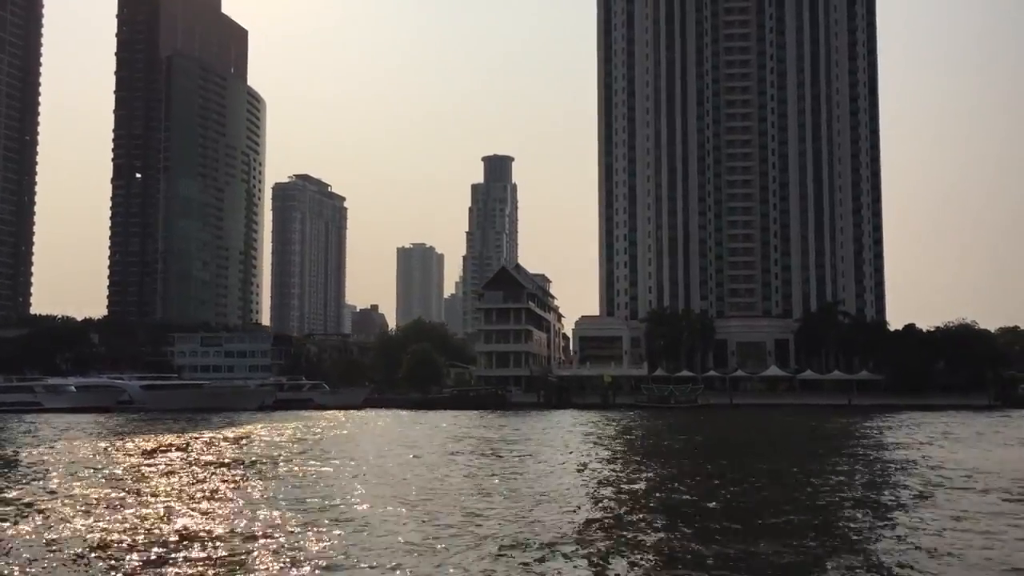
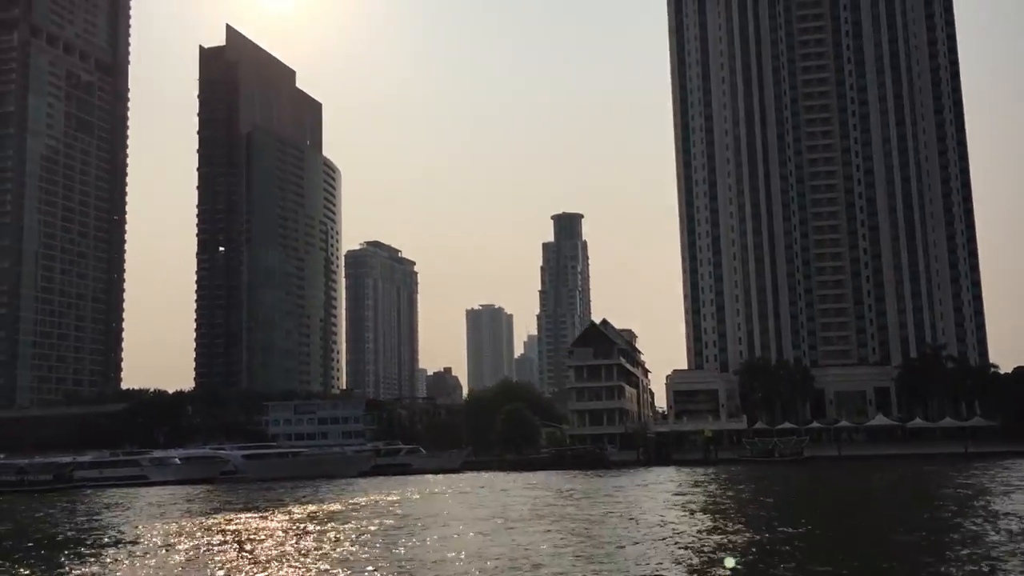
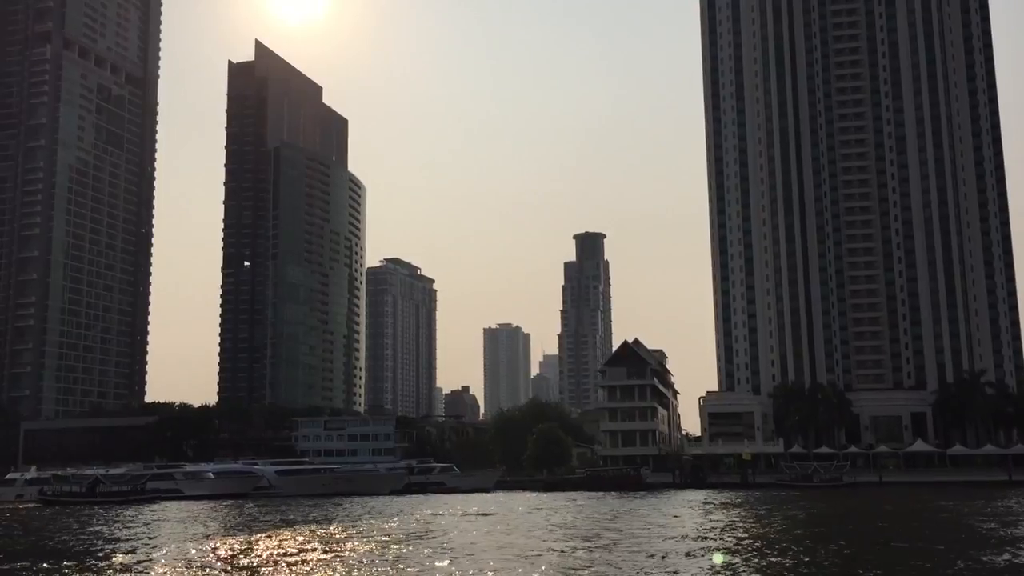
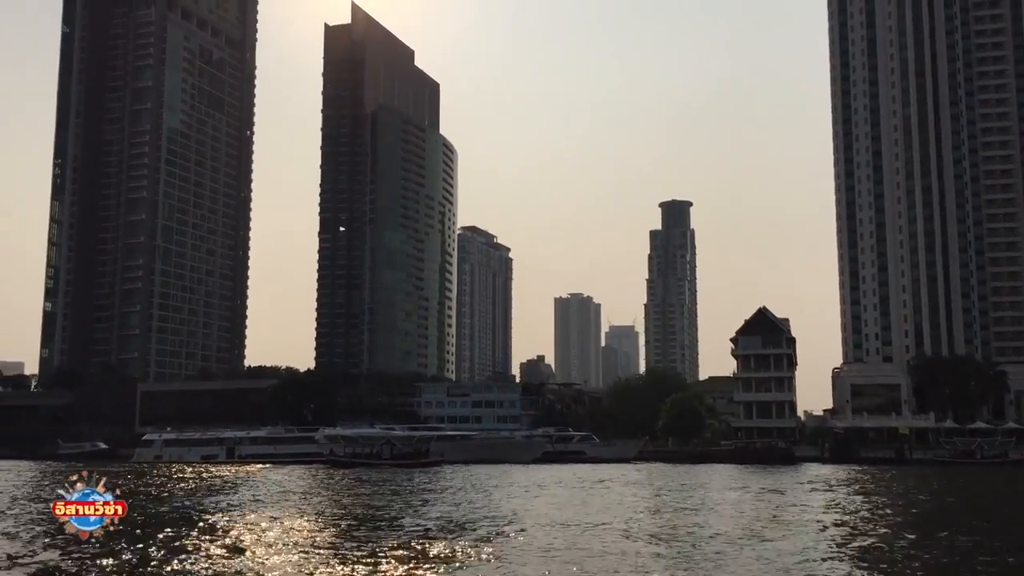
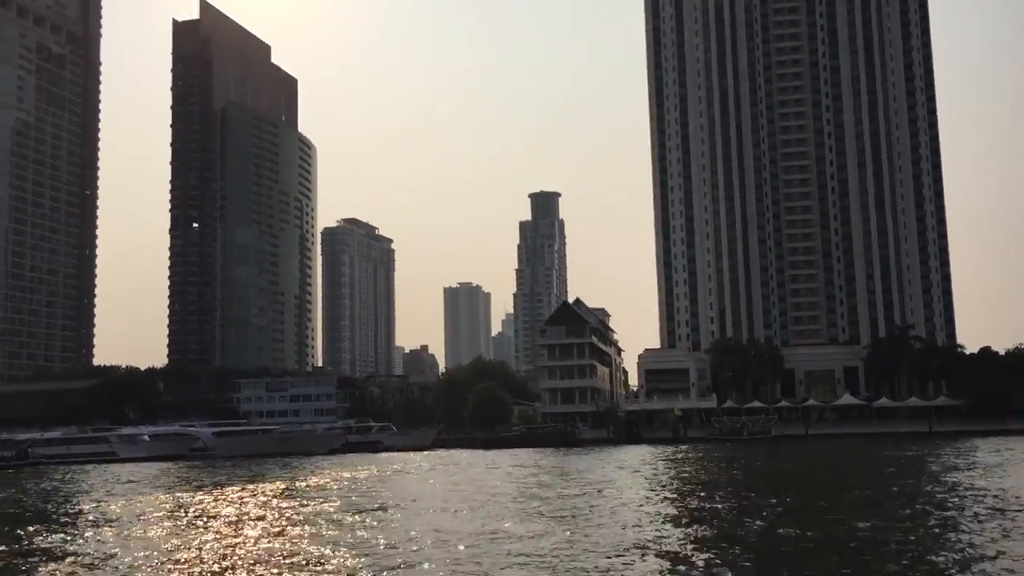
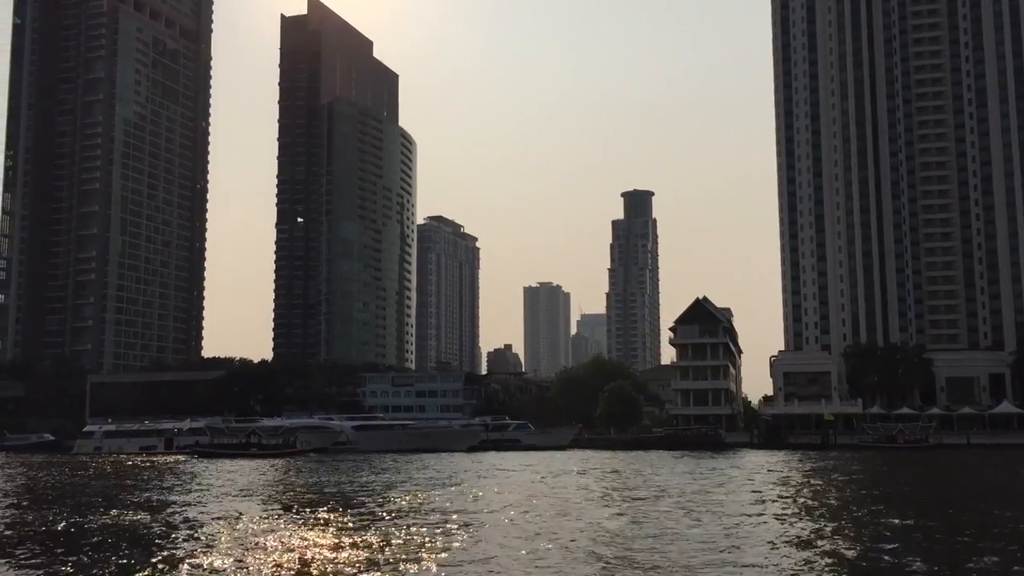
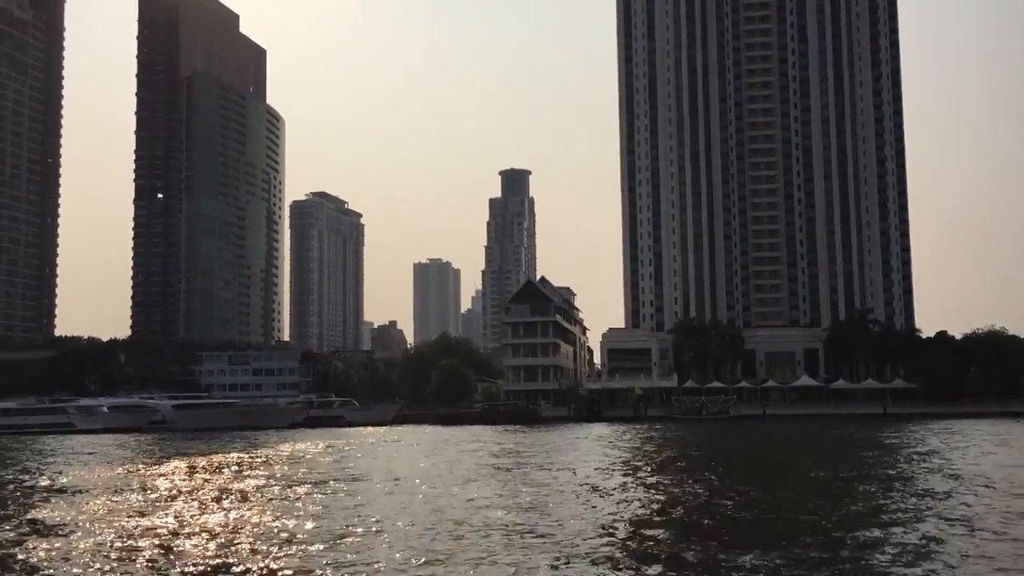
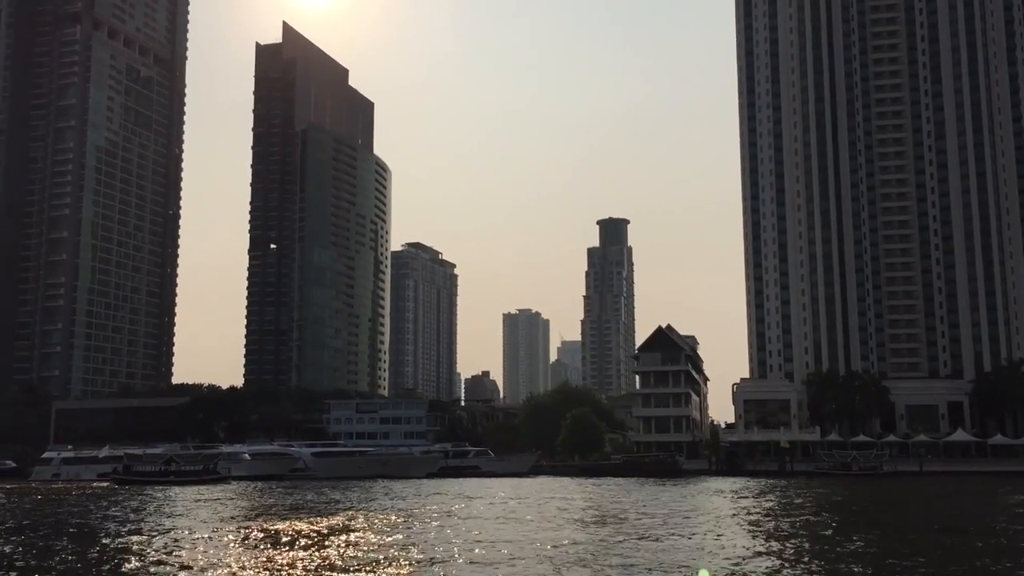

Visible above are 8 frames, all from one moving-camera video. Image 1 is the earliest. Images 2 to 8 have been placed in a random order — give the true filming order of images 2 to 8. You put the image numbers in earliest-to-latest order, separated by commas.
7, 5, 2, 3, 8, 6, 4
